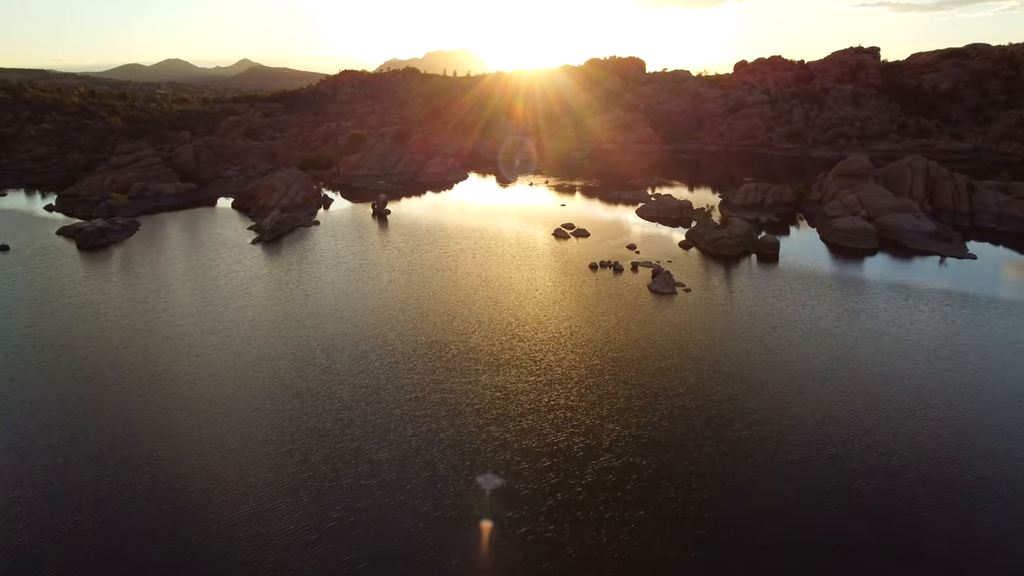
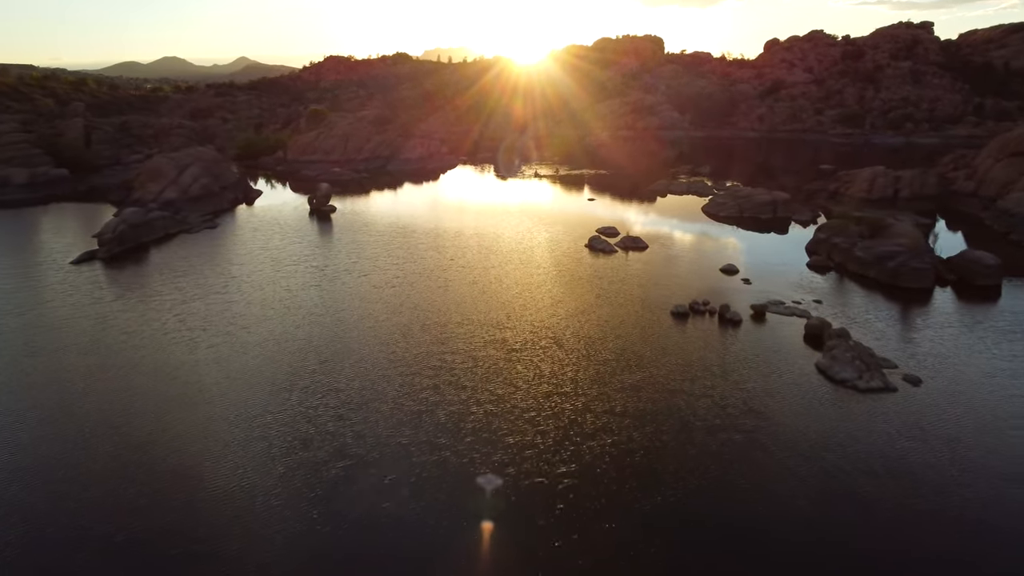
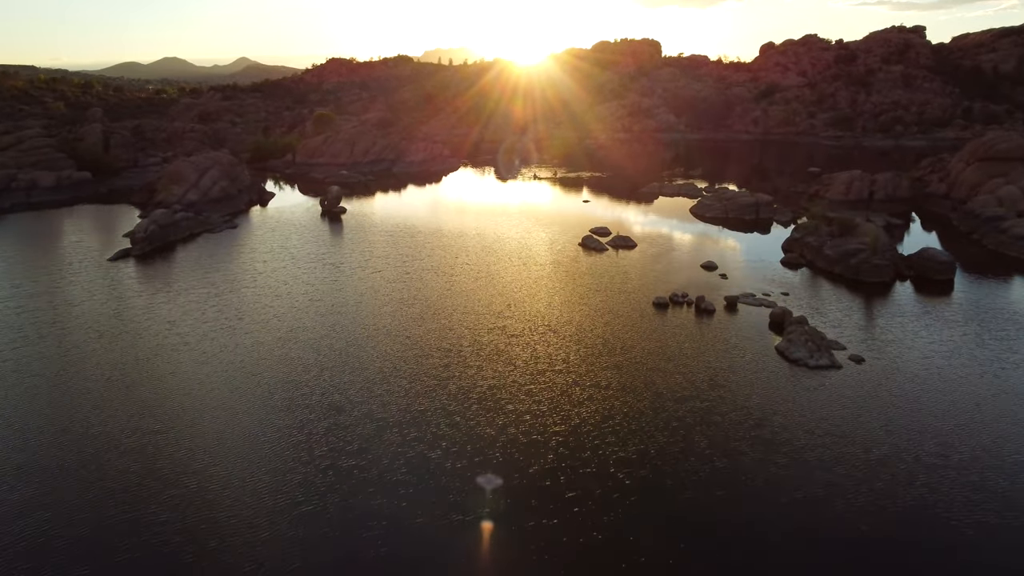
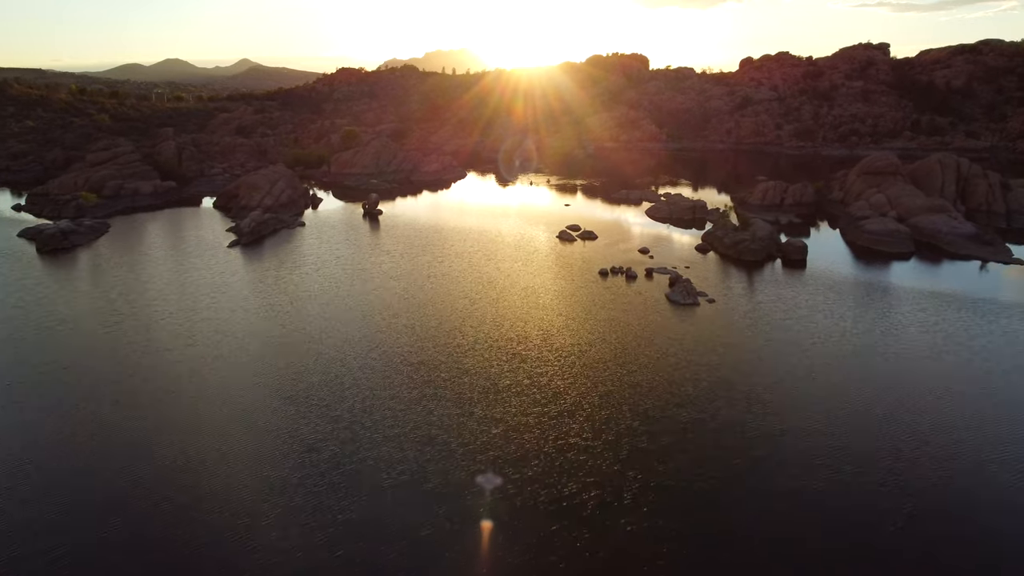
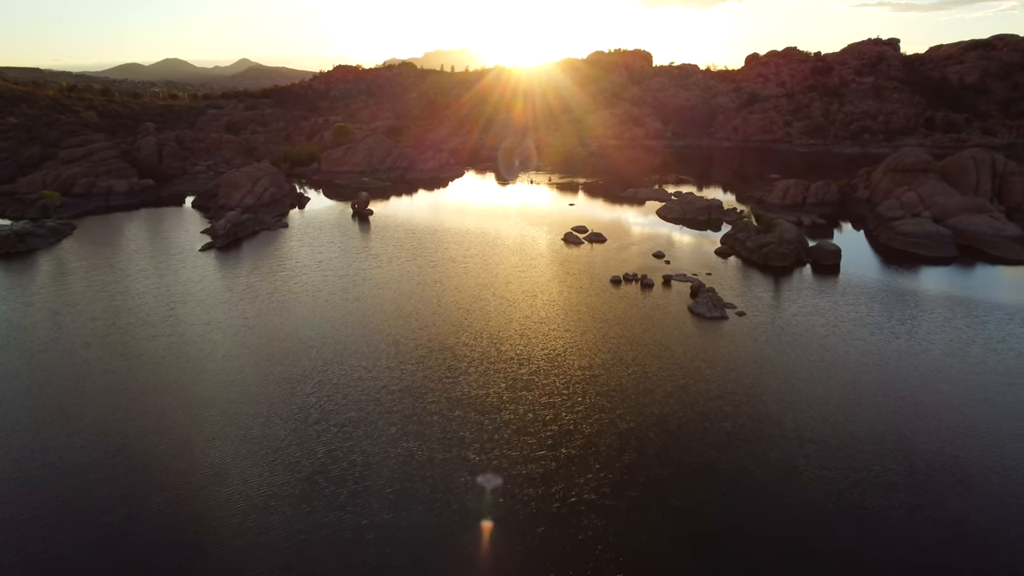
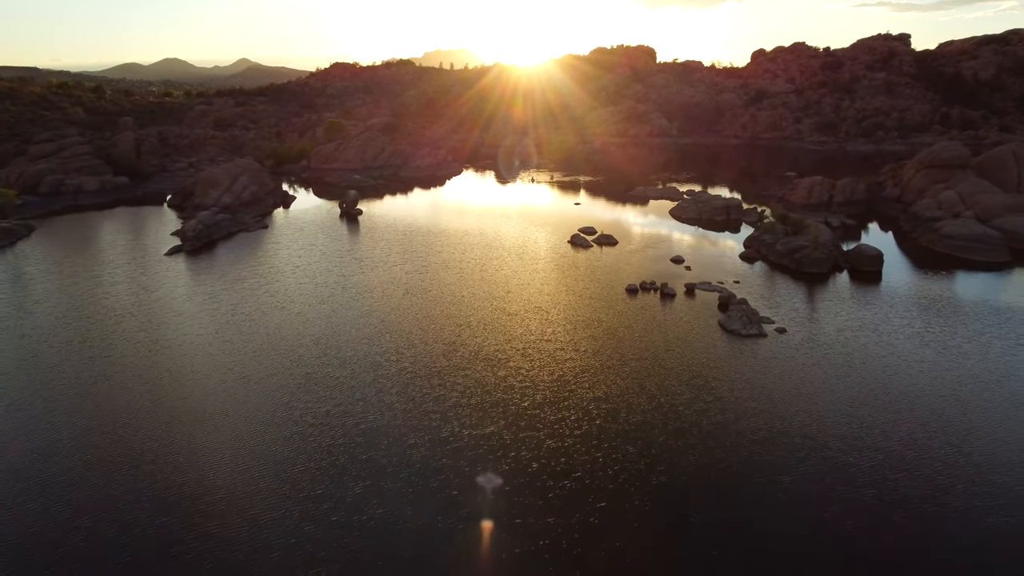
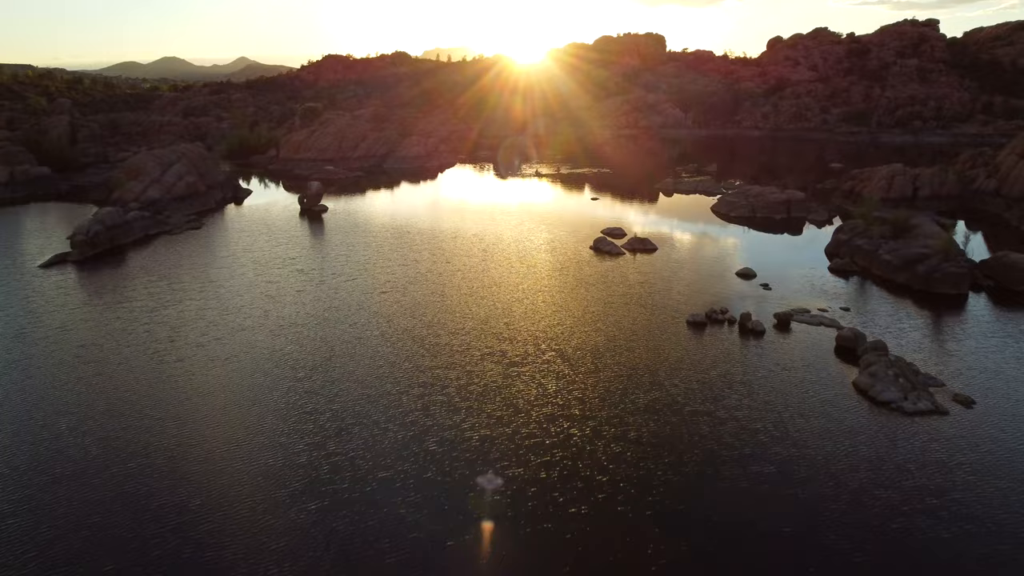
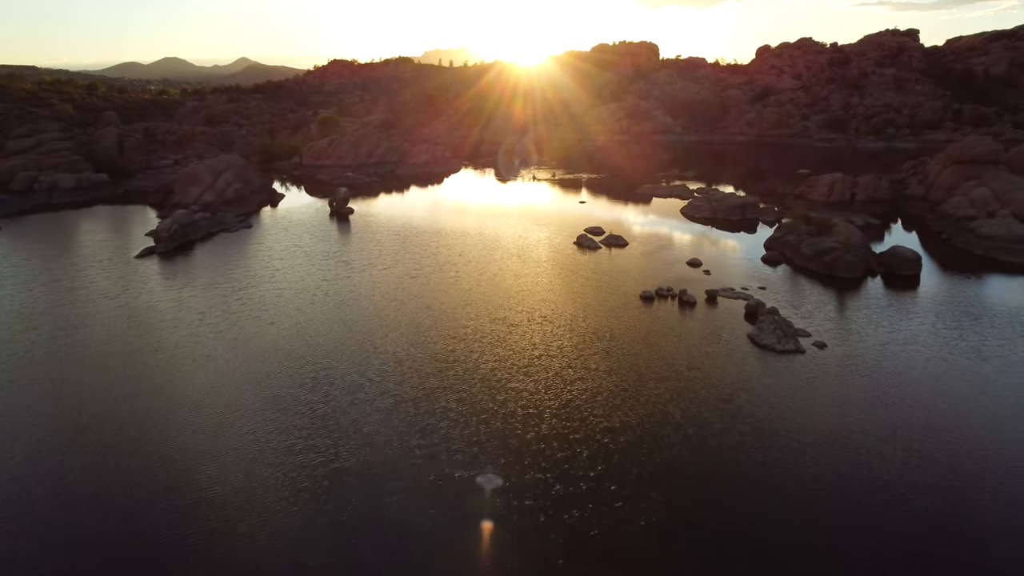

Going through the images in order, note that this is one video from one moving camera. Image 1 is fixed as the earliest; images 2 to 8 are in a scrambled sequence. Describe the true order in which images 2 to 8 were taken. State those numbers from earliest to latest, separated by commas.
4, 5, 6, 8, 3, 2, 7
